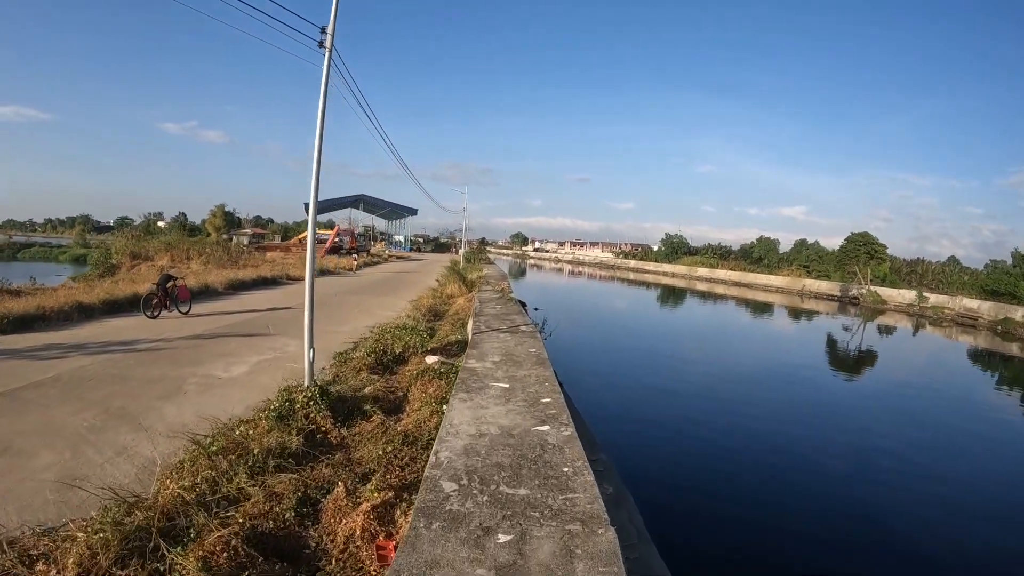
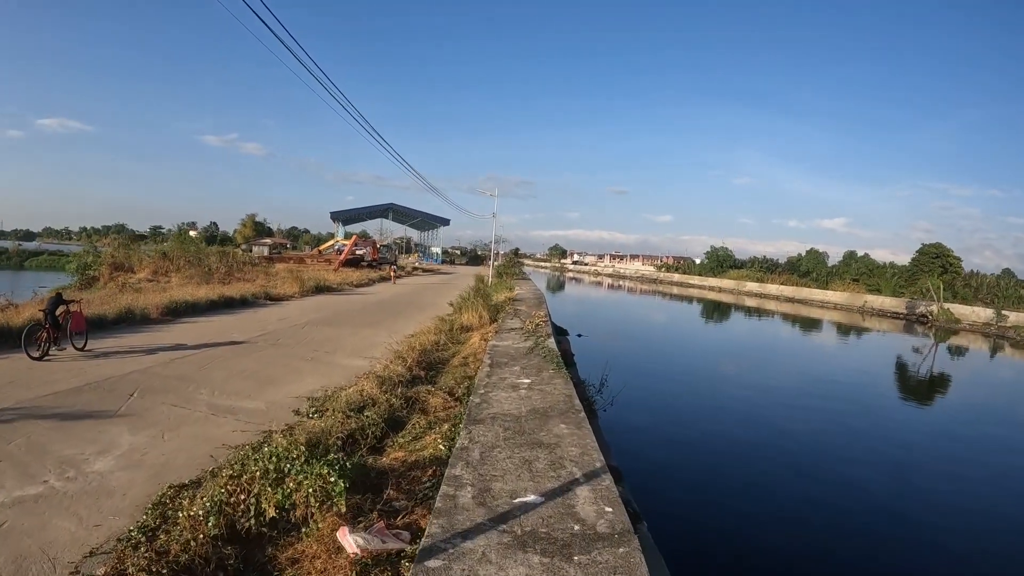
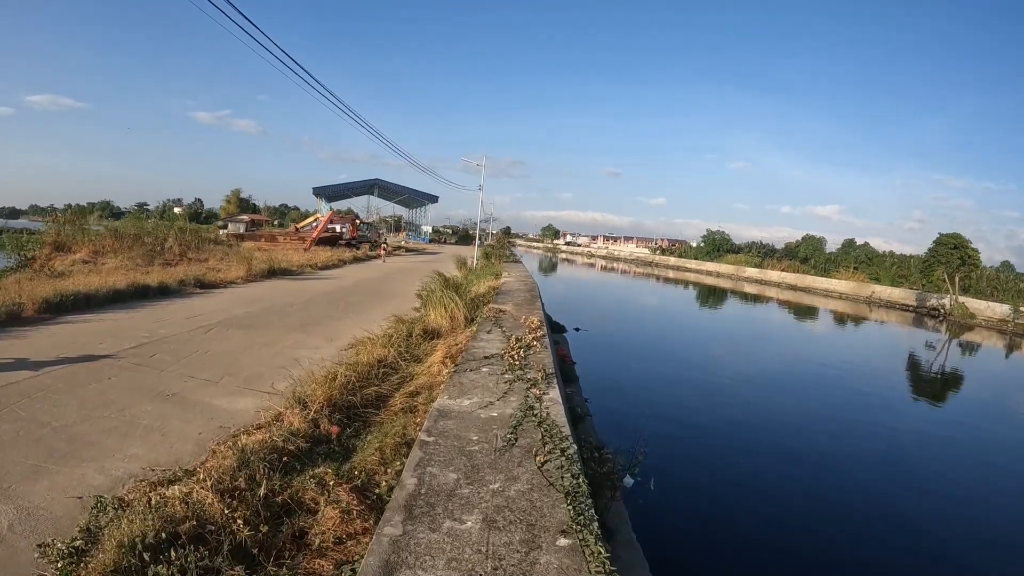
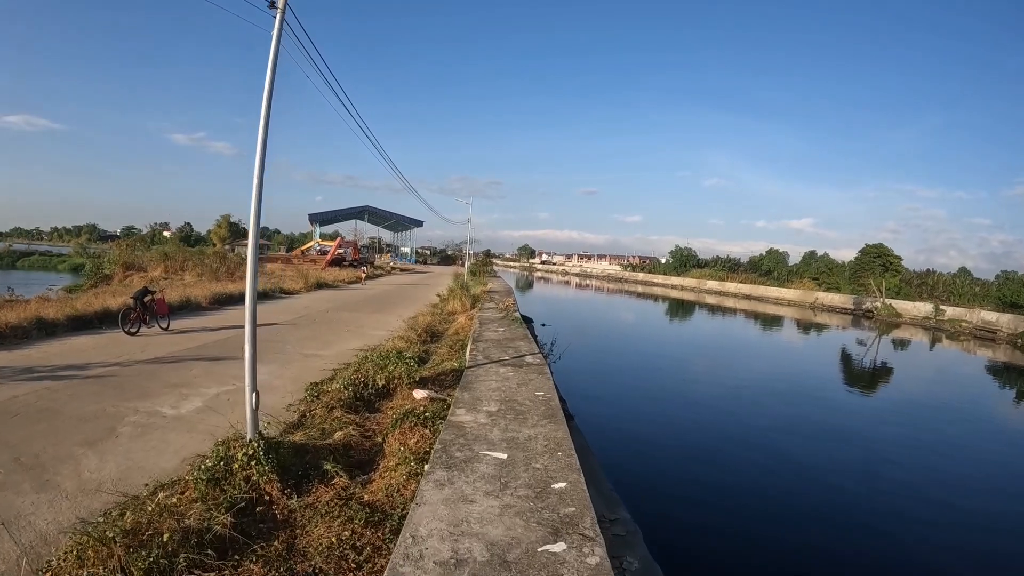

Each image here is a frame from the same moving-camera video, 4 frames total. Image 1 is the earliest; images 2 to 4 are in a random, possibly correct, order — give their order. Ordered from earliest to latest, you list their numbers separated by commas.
4, 2, 3
